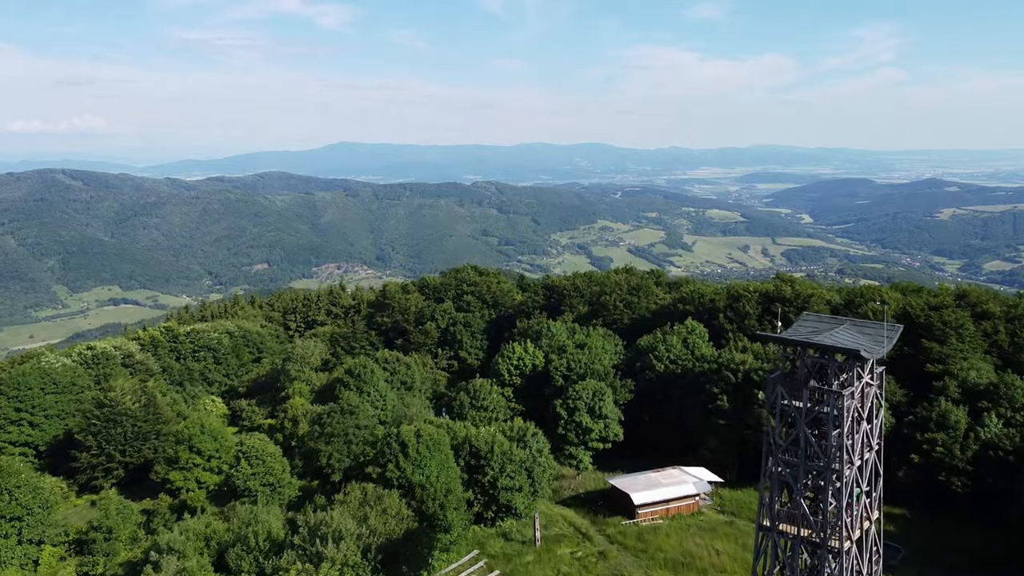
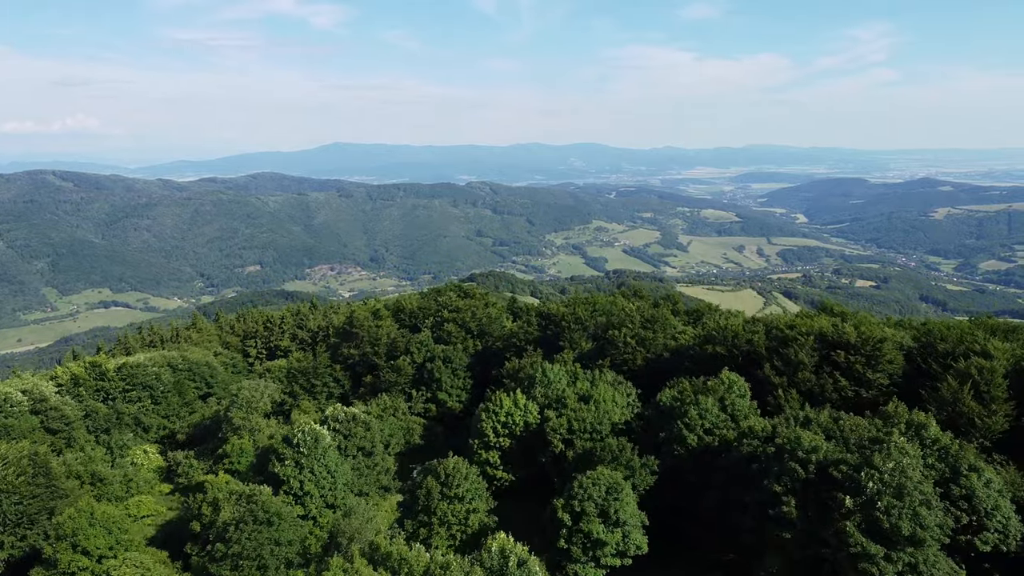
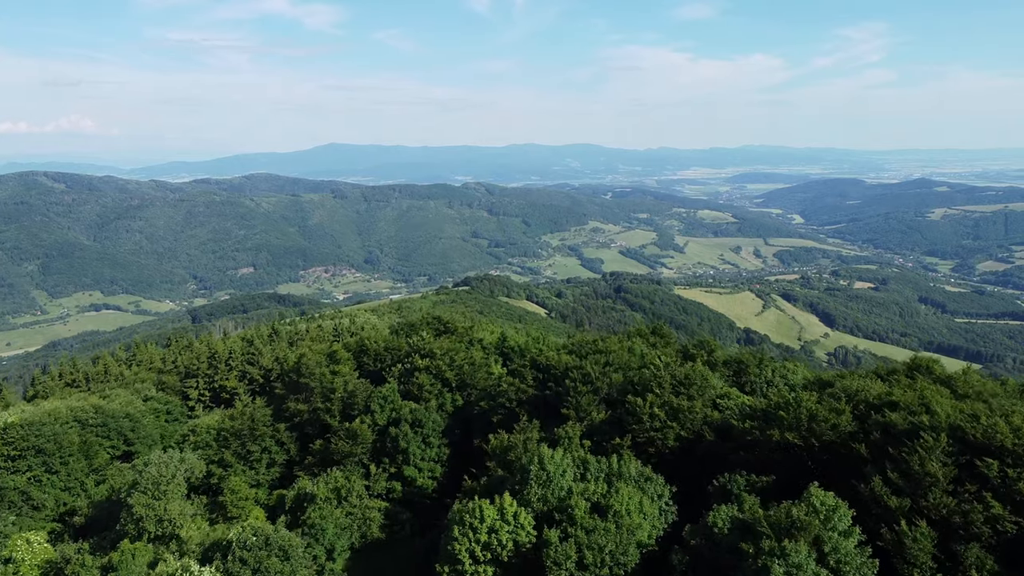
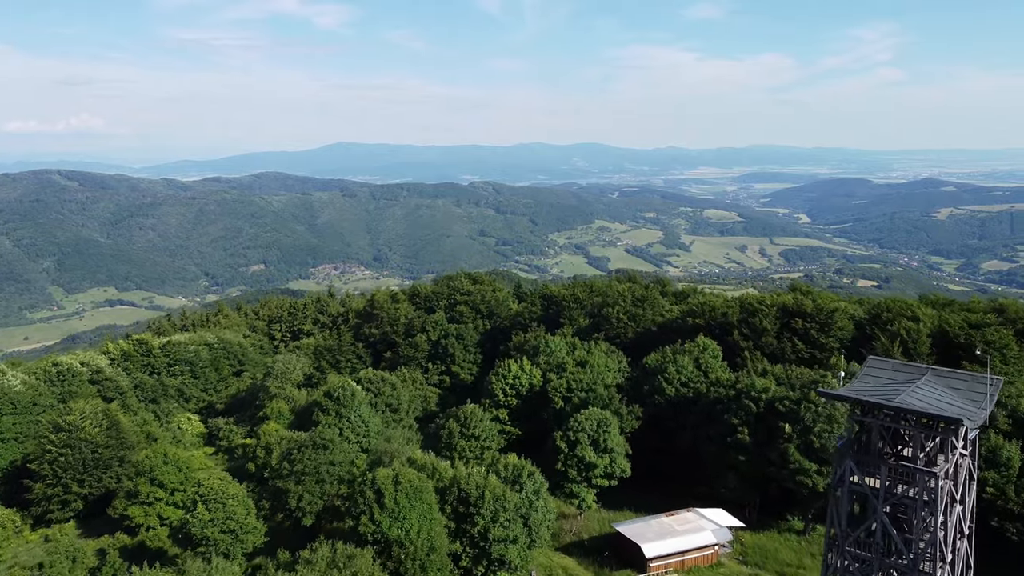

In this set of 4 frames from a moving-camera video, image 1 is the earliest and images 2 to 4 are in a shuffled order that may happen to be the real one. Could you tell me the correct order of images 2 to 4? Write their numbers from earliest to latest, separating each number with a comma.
4, 2, 3
